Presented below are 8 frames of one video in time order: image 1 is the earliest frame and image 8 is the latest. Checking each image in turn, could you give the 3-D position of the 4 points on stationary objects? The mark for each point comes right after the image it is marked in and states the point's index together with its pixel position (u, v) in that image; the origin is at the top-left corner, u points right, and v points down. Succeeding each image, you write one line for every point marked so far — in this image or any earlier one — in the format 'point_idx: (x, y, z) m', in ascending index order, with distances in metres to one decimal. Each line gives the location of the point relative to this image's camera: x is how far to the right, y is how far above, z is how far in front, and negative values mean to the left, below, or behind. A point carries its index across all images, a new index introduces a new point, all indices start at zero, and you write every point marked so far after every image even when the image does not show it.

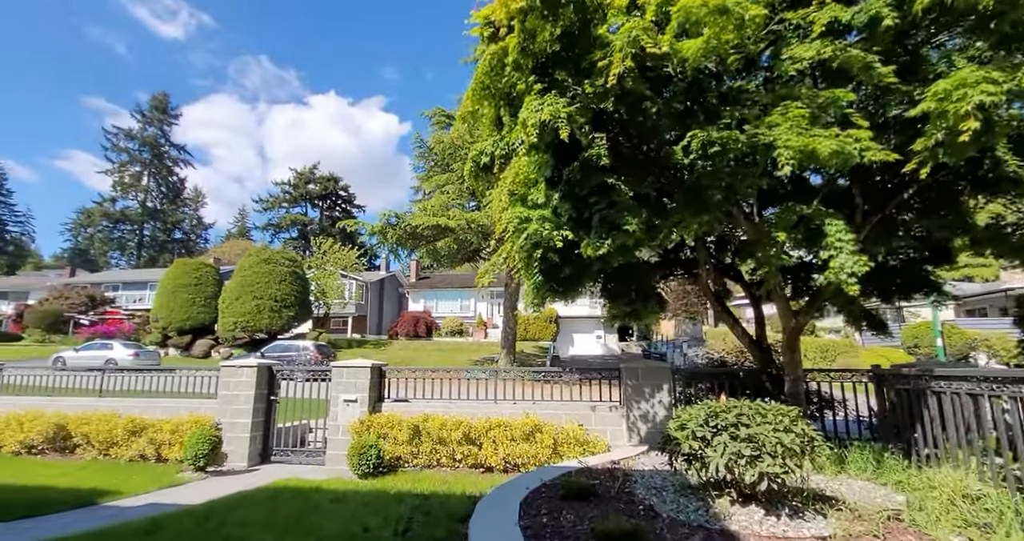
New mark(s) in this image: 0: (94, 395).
0: (-6.3, -1.9, +7.3) m
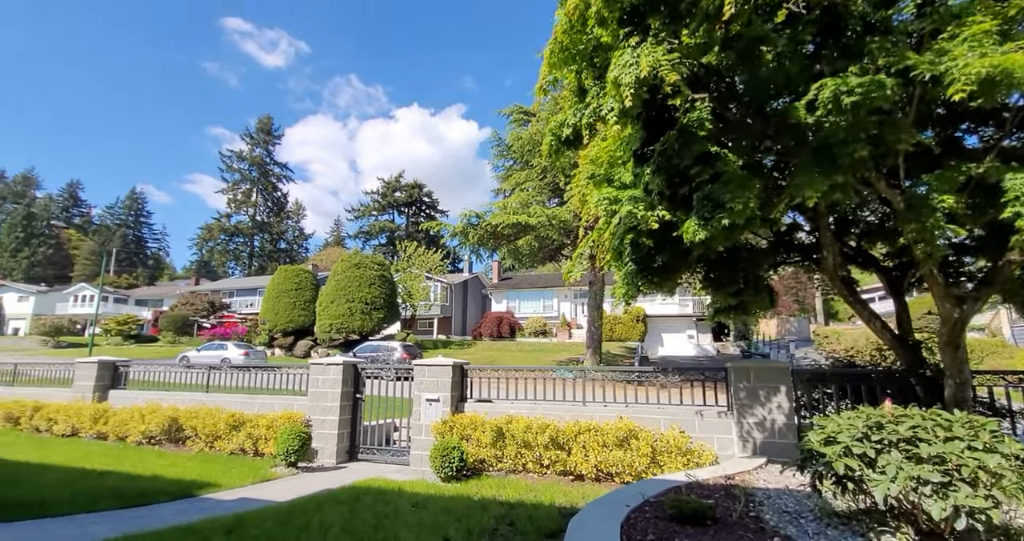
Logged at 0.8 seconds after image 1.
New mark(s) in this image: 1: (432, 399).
0: (-4.9, -1.9, +7.7) m
1: (-1.1, -1.8, +6.7) m
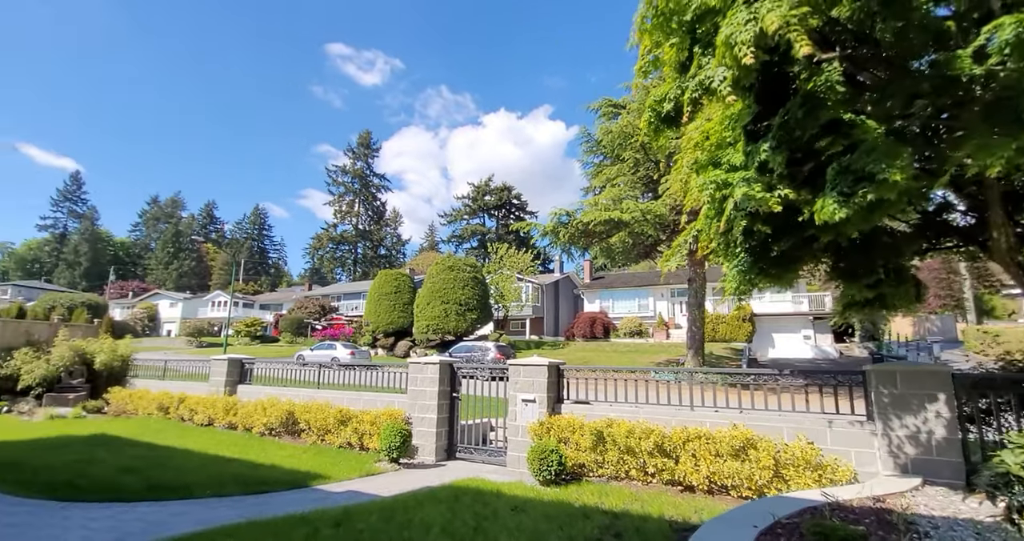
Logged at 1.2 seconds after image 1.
0: (-3.3, -2.0, +8.1) m
1: (+0.2, -1.7, +6.5) m
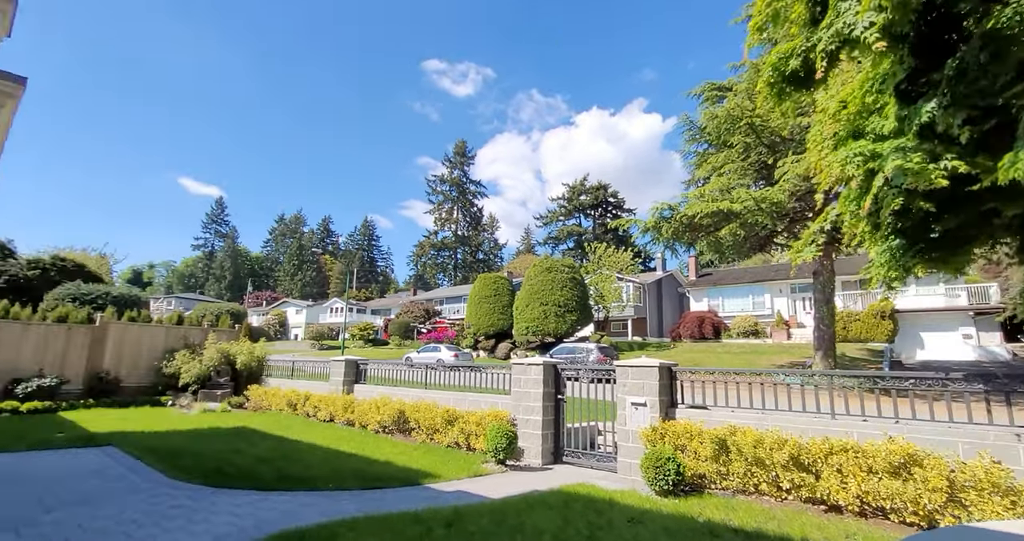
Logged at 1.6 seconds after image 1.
0: (-1.5, -2.1, +8.4) m
1: (+1.6, -1.7, +6.1) m
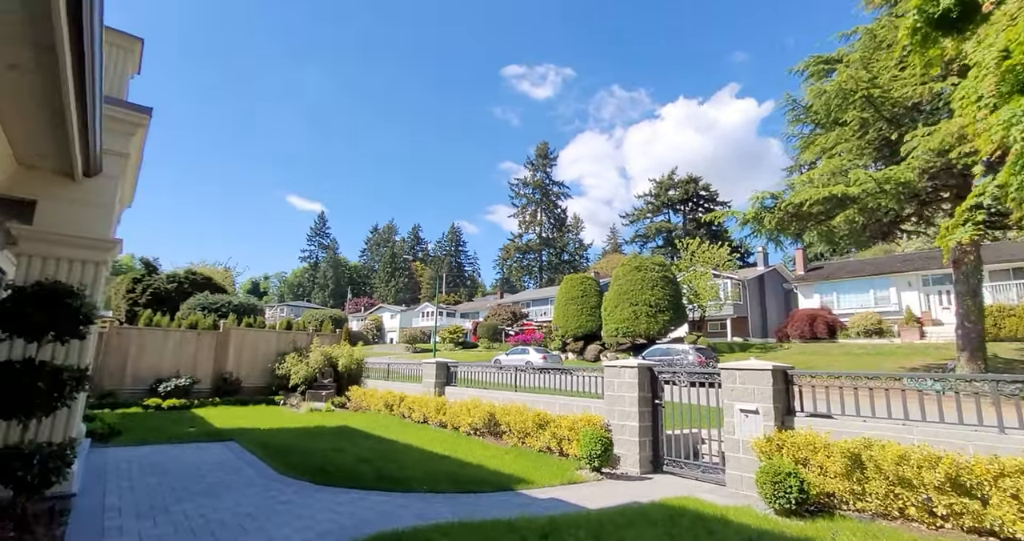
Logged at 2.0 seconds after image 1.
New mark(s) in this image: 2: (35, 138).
0: (0.0, -2.1, +8.3) m
1: (+2.7, -1.6, +5.4) m
2: (-3.3, +0.9, +3.3) m
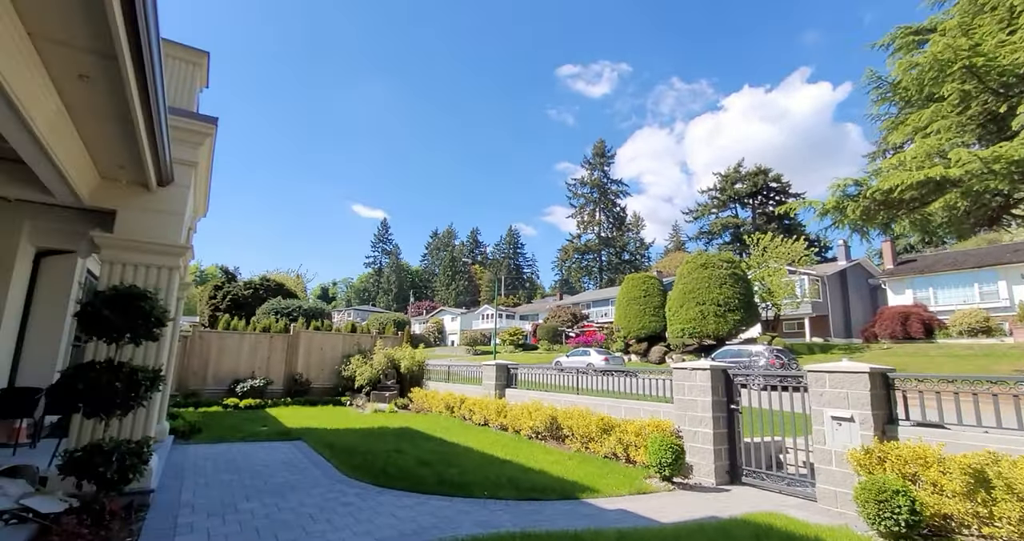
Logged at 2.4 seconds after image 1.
0: (+1.1, -2.0, +8.0) m
1: (+3.3, -1.5, +4.9) m
2: (-2.9, +0.9, +3.5) m
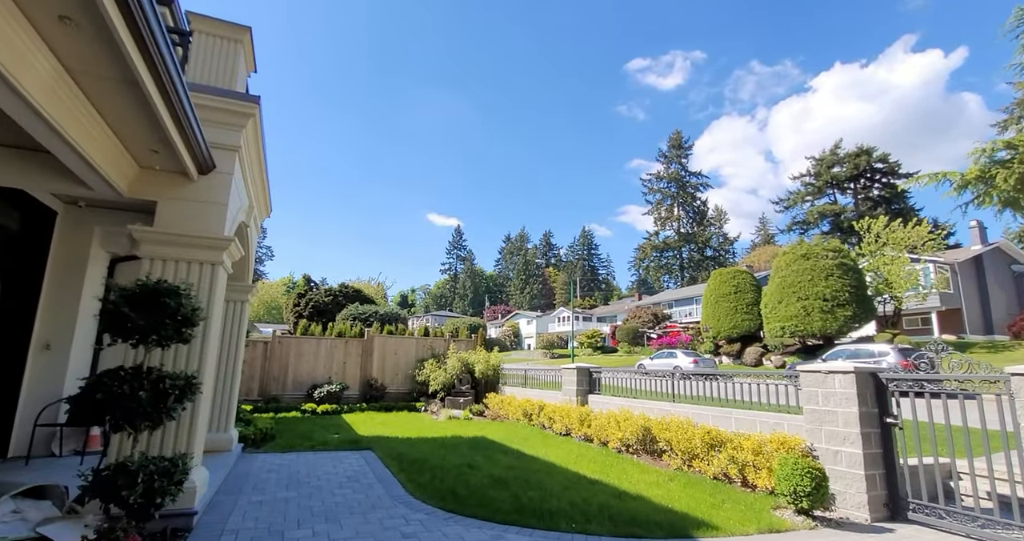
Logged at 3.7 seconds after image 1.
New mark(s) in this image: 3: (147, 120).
0: (+2.3, -1.9, +6.9) m
1: (+4.0, -1.2, +3.5) m
2: (-2.4, +0.9, +3.1) m
3: (-2.3, +1.0, +3.1) m
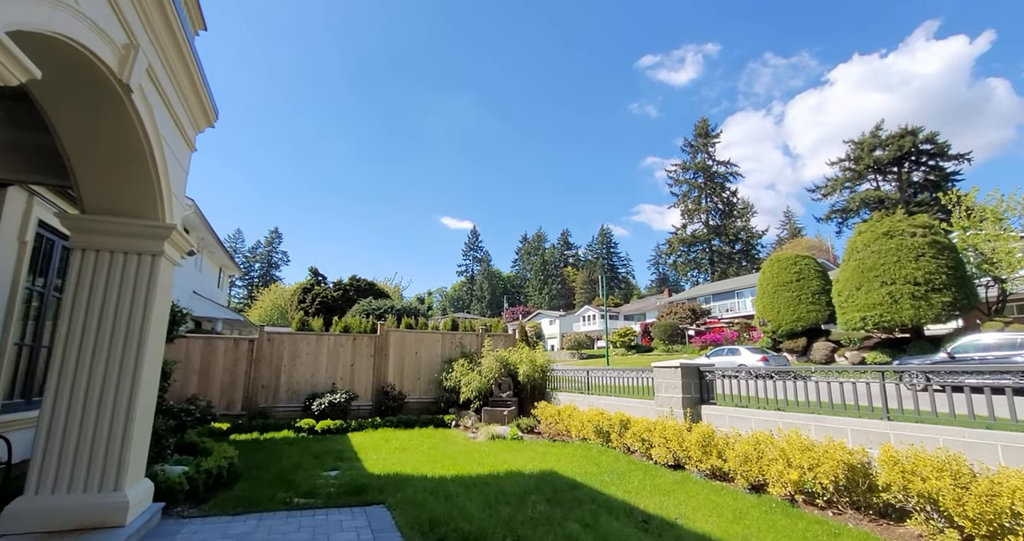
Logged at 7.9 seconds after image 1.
0: (+3.2, -1.3, +4.2) m
1: (+4.8, -0.6, +0.7) m
2: (-1.7, +1.4, +0.6) m
3: (-1.6, +1.5, +0.5) m
